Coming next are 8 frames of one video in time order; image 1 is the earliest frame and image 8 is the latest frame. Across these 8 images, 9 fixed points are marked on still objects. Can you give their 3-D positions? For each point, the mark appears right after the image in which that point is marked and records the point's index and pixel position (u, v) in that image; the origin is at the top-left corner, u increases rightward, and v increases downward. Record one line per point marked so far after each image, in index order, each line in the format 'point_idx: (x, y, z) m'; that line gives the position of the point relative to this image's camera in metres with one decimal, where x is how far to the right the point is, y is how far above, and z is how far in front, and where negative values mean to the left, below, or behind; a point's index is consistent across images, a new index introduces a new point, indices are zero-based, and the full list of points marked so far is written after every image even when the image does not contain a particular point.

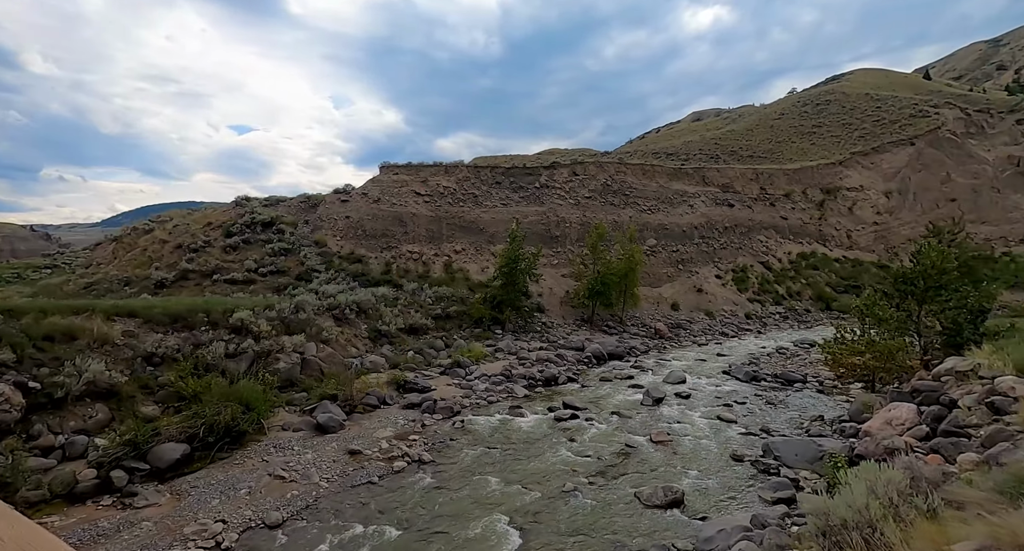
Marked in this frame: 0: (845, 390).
0: (+9.8, -3.2, +17.6) m
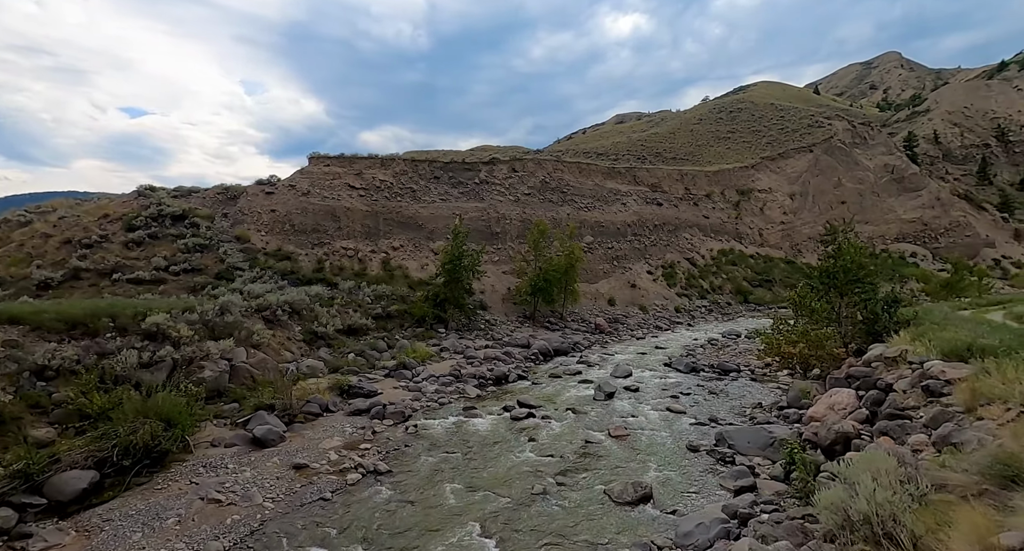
0: (+8.2, -3.0, +18.2) m
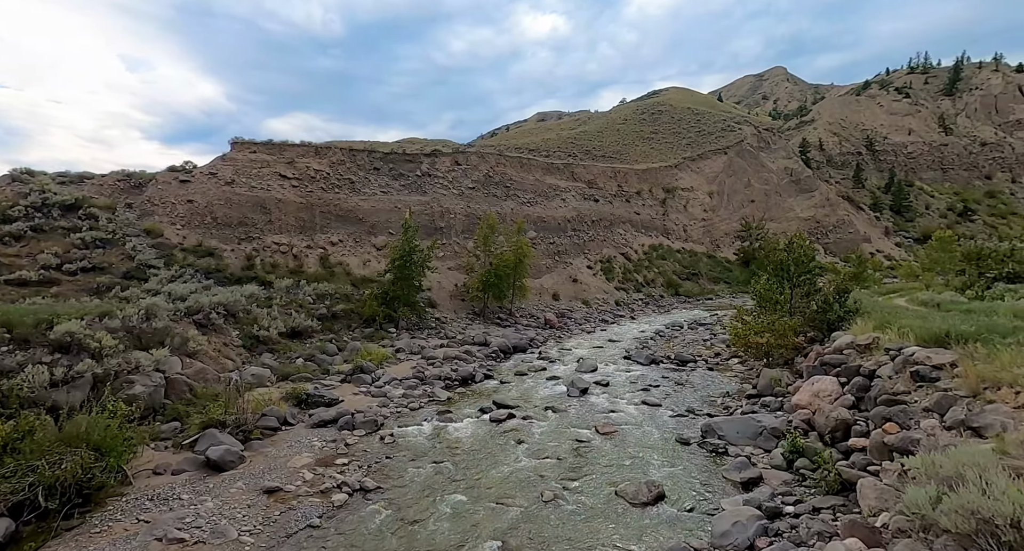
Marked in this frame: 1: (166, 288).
0: (+7.0, -2.8, +18.5) m
1: (-10.9, -0.3, +17.3) m
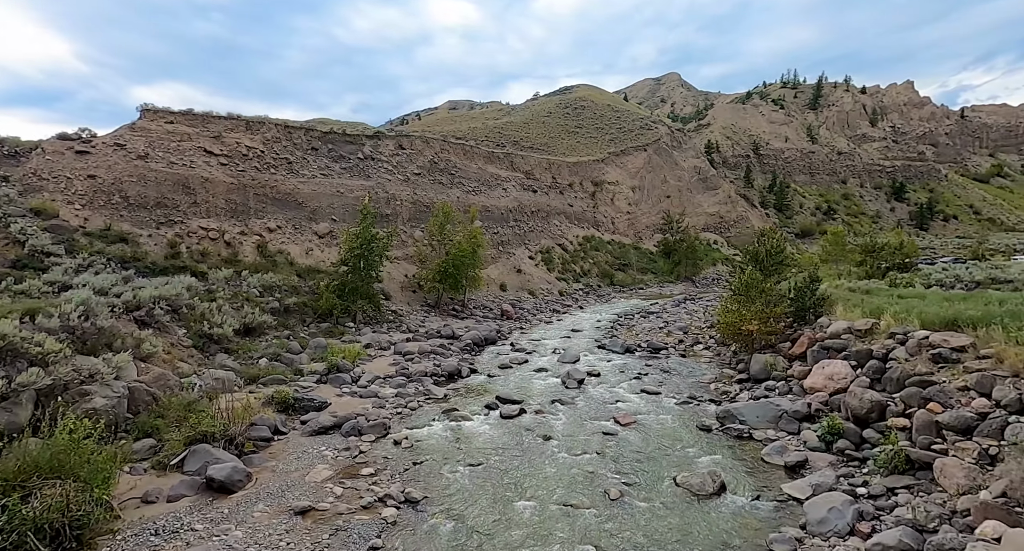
0: (+6.1, -2.4, +18.9) m
1: (-11.4, 0.0, +15.2) m
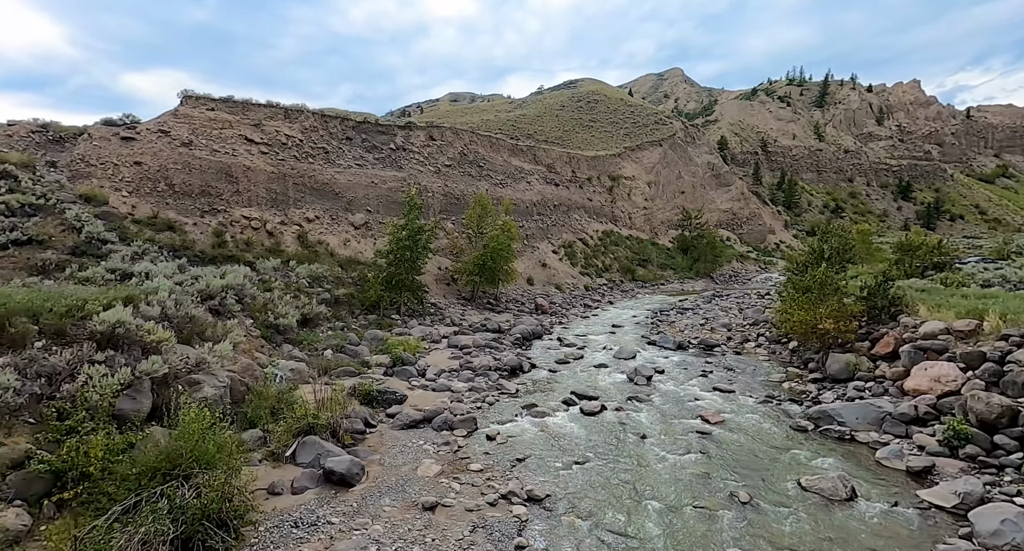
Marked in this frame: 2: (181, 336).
0: (+7.7, -2.3, +18.6) m
1: (-9.8, +0.3, +15.1) m
2: (-4.9, -0.9, +8.7) m
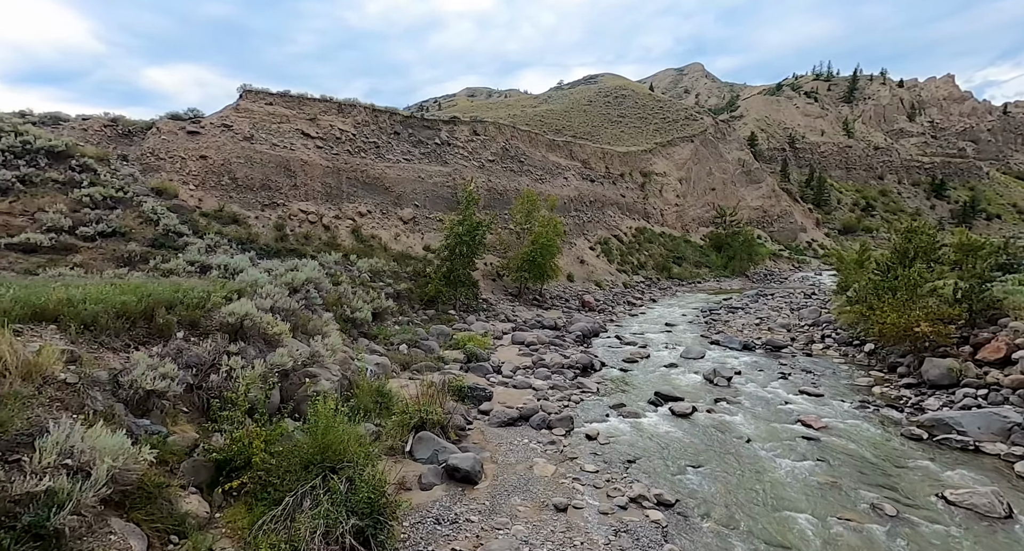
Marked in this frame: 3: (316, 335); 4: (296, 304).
0: (+9.6, -2.3, +18.2) m
1: (-7.9, +0.5, +15.3) m
2: (-3.3, -0.8, +8.8) m
3: (-3.1, -0.9, +9.2) m
4: (-3.9, -0.6, +10.4) m
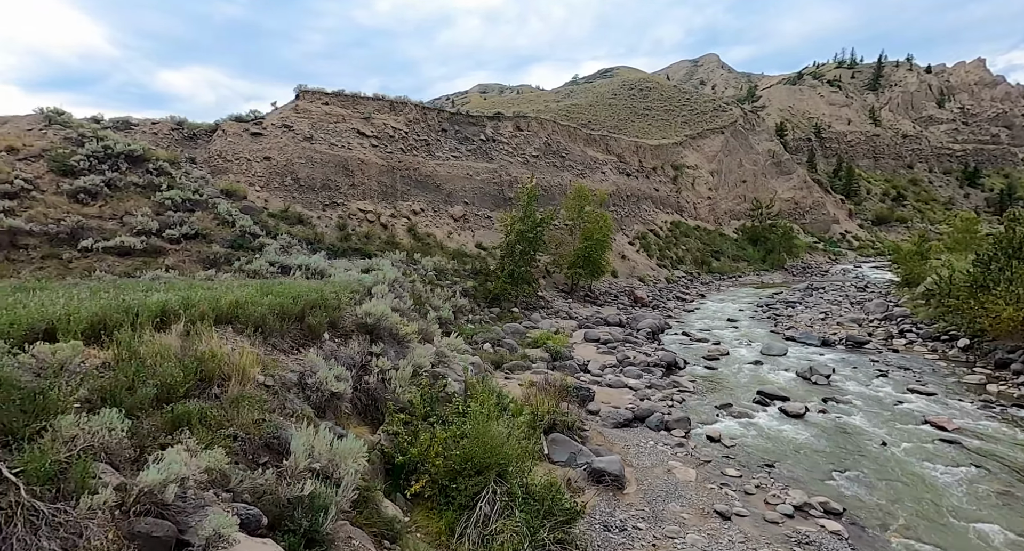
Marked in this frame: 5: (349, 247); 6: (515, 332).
0: (+11.8, -2.1, +17.5) m
1: (-5.9, +0.5, +15.4) m
2: (-1.6, -0.8, +8.6) m
3: (-1.3, -0.9, +9.0) m
4: (-2.1, -0.6, +10.3) m
5: (-5.4, +0.9, +19.7) m
6: (0.0, -1.5, +16.0) m
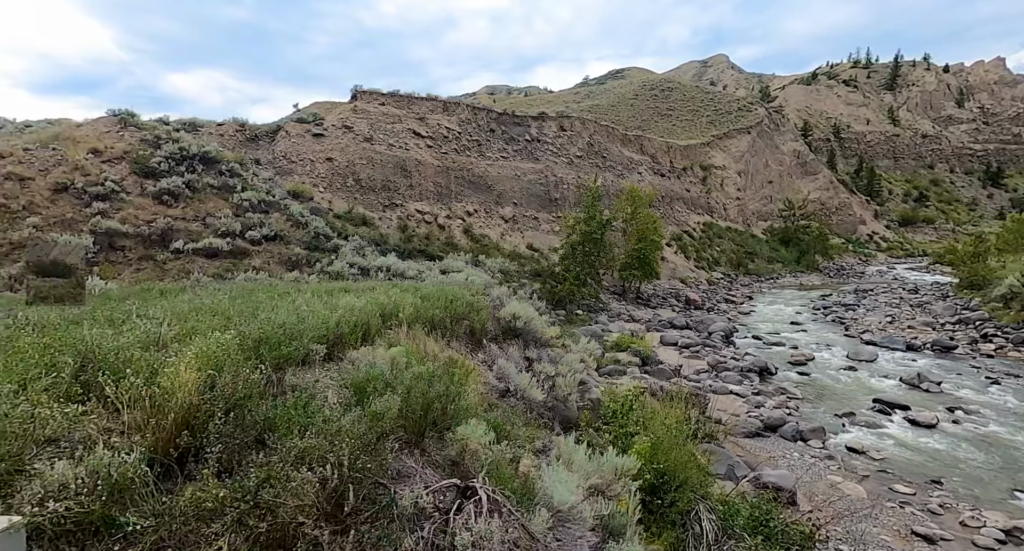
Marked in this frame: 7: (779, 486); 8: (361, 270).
0: (+13.9, -2.1, +16.7) m
1: (-3.9, +0.4, +15.2) m
2: (+0.3, -0.8, +8.3) m
3: (+0.5, -1.0, +8.7) m
4: (-0.1, -0.6, +10.0) m
5: (-3.2, +0.9, +19.4) m
6: (+2.1, -1.6, +15.6) m
7: (+2.8, -2.3, +6.3) m
8: (-3.7, +0.1, +14.2) m
